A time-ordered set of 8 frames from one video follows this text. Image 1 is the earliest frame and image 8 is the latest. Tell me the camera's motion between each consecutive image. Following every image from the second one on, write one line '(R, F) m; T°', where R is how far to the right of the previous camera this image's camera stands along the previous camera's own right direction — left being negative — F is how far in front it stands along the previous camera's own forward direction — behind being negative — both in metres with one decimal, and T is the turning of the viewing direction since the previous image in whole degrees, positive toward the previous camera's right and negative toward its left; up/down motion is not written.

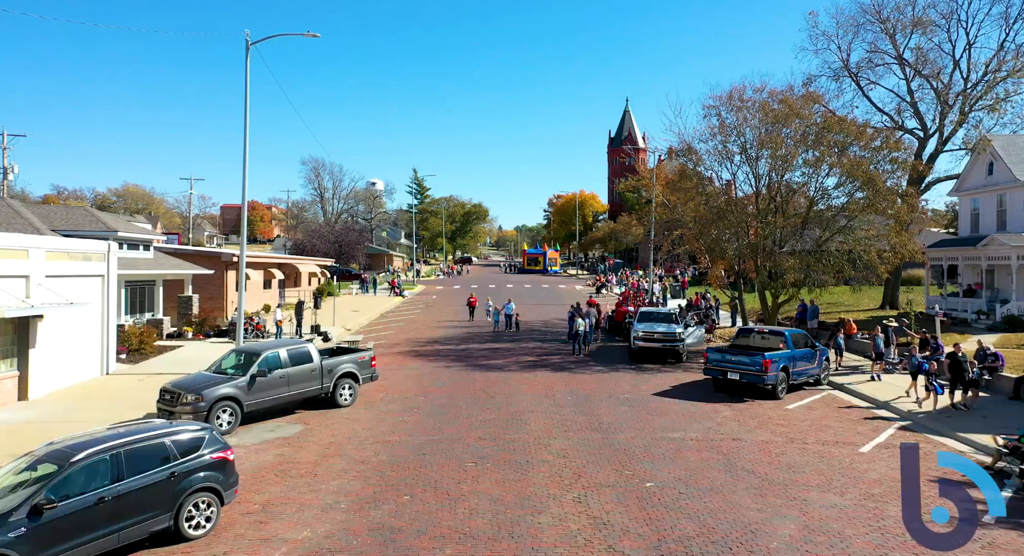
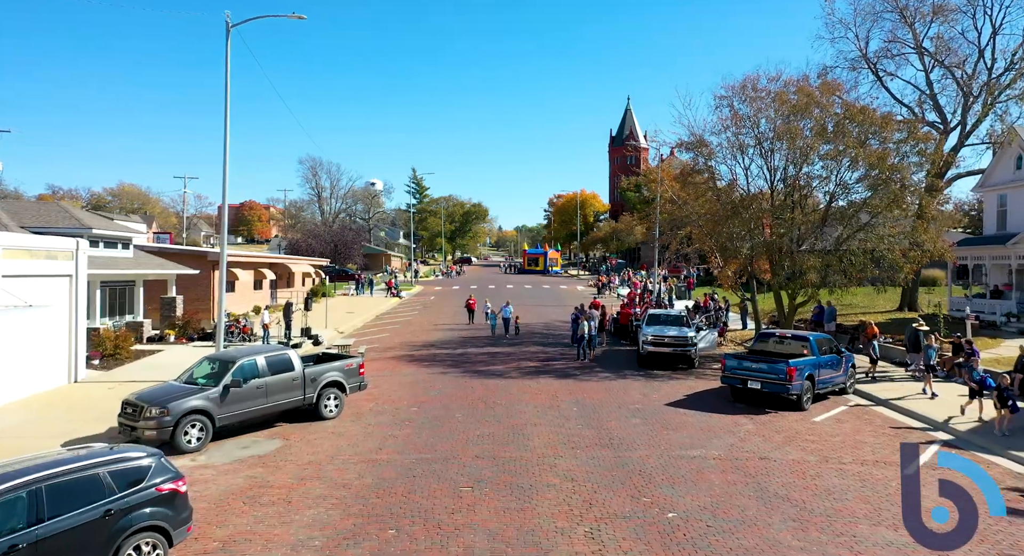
(0.0, +1.3) m; 0°
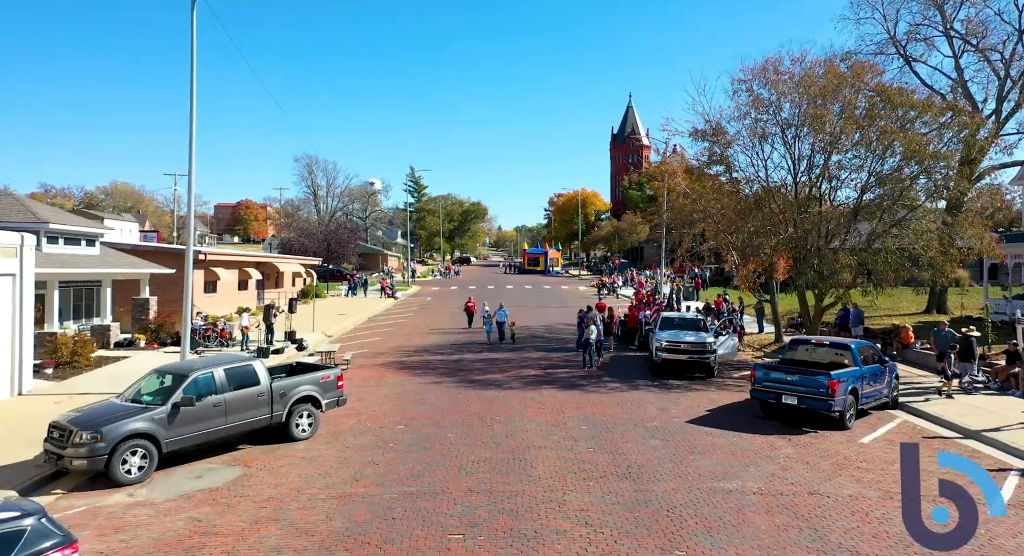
(0.0, +1.9) m; 0°
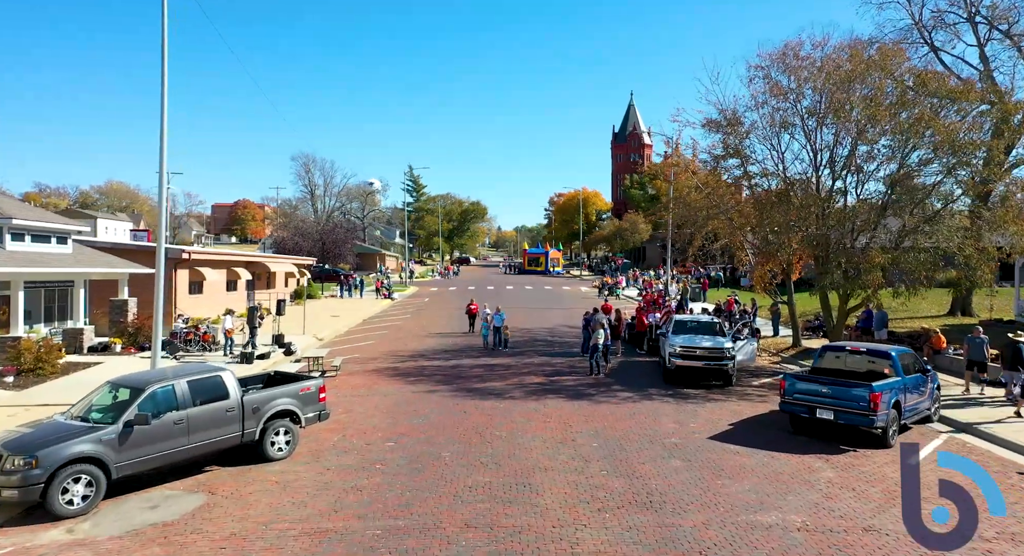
(0.0, +1.4) m; 0°
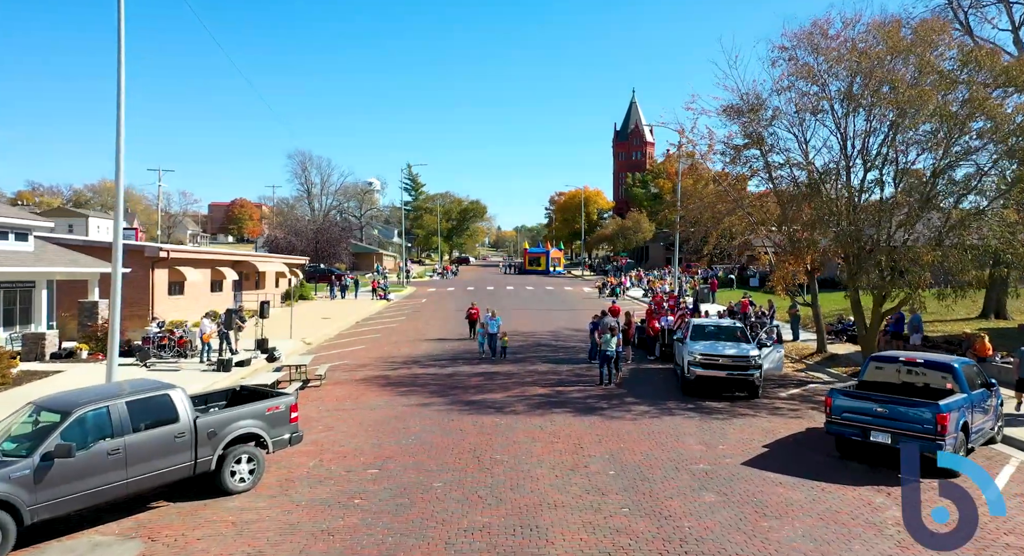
(0.0, +1.7) m; 0°
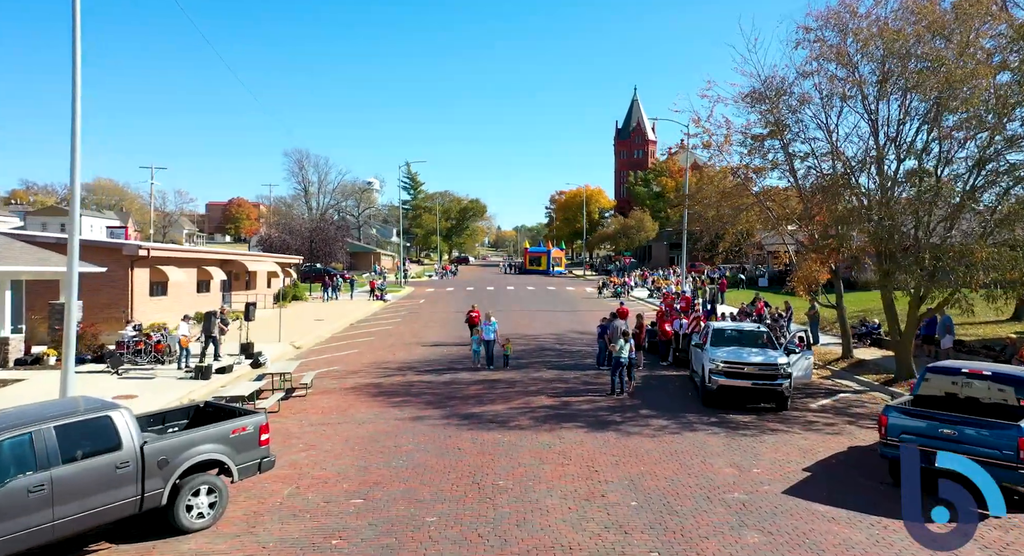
(-0.1, +1.4) m; 0°
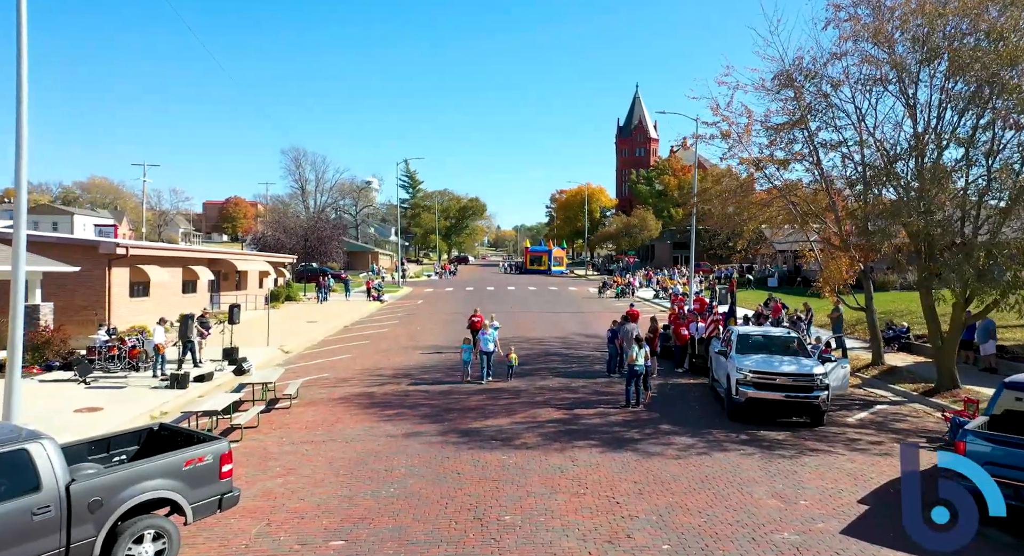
(-0.1, +1.4) m; 0°
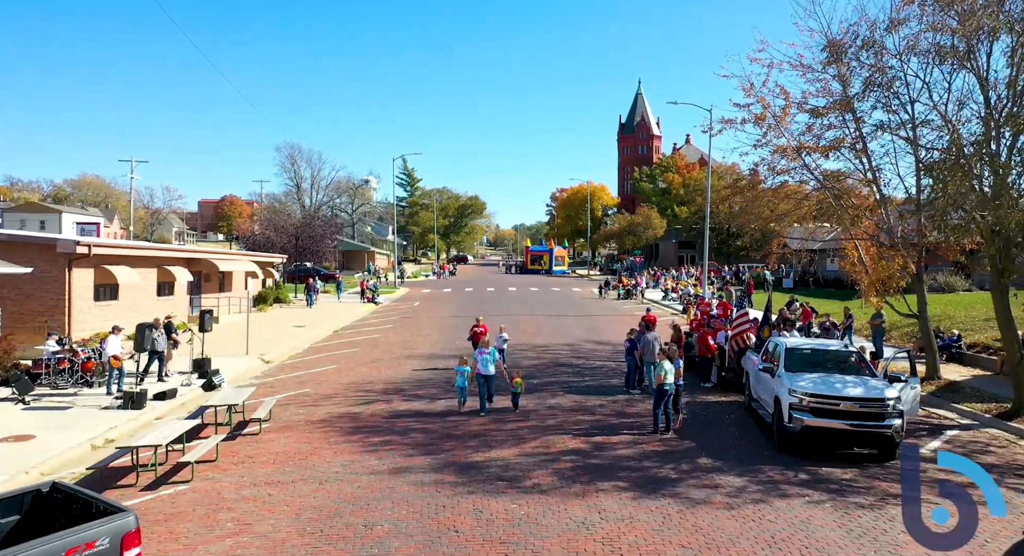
(-0.1, +2.1) m; 0°
